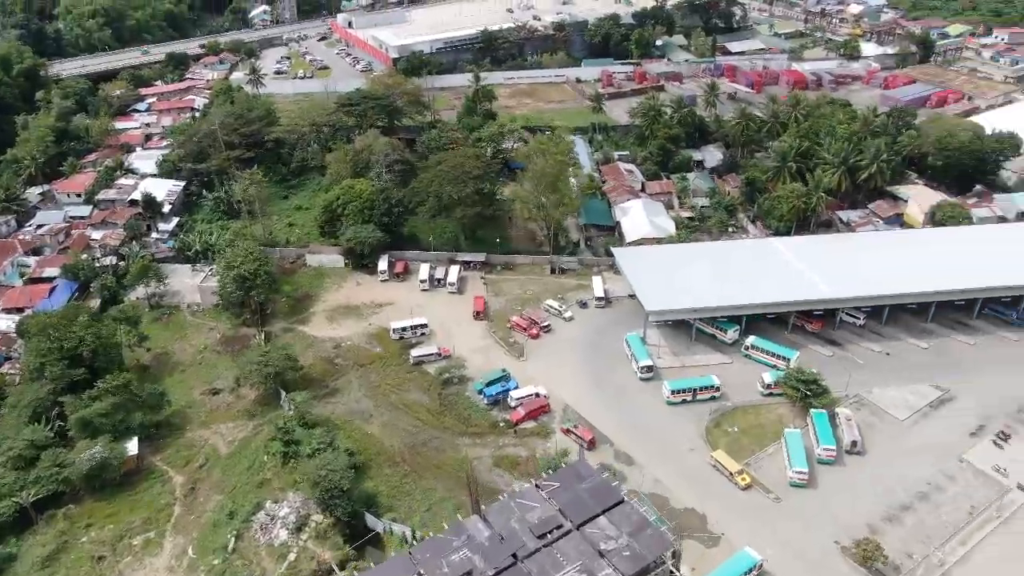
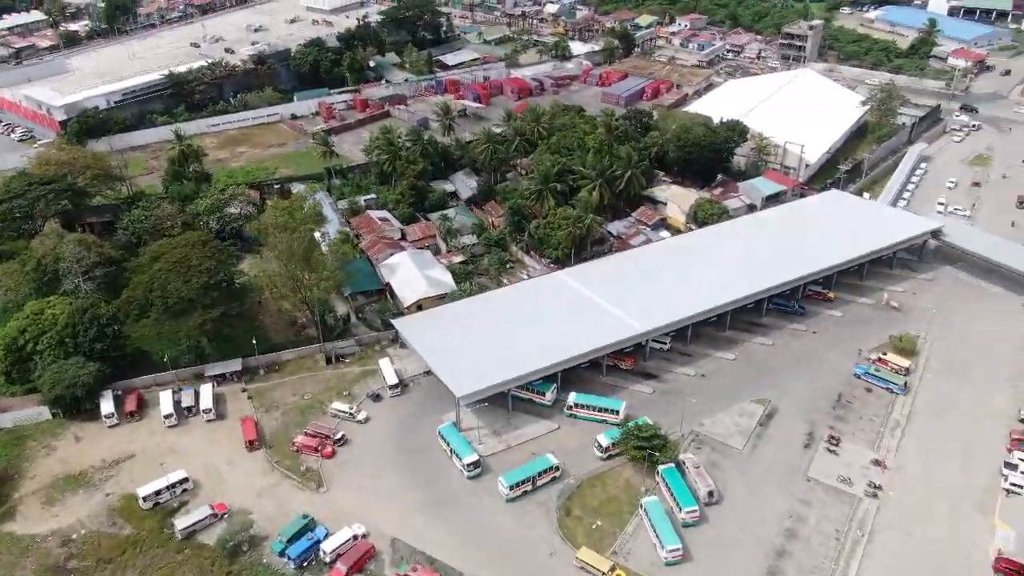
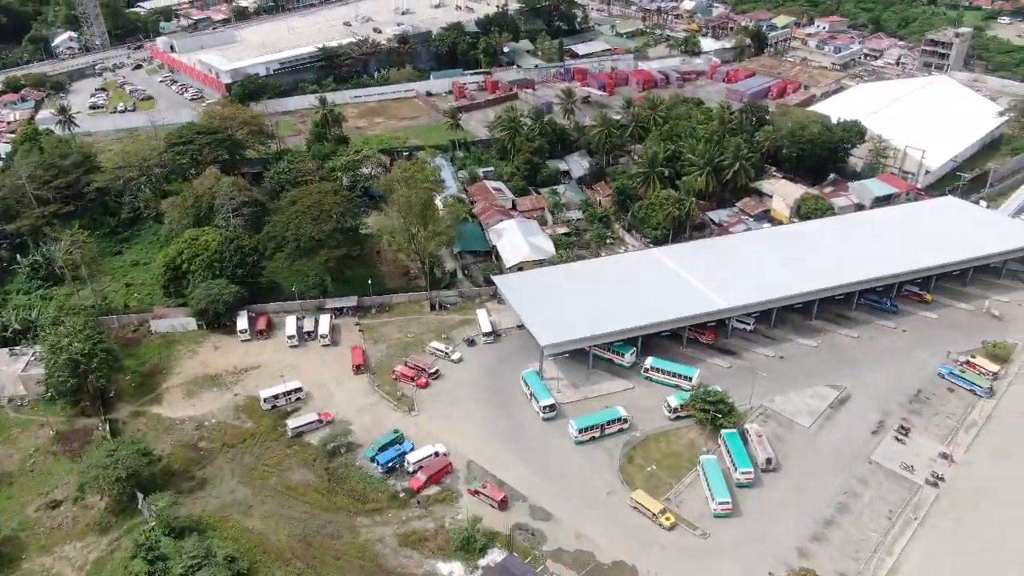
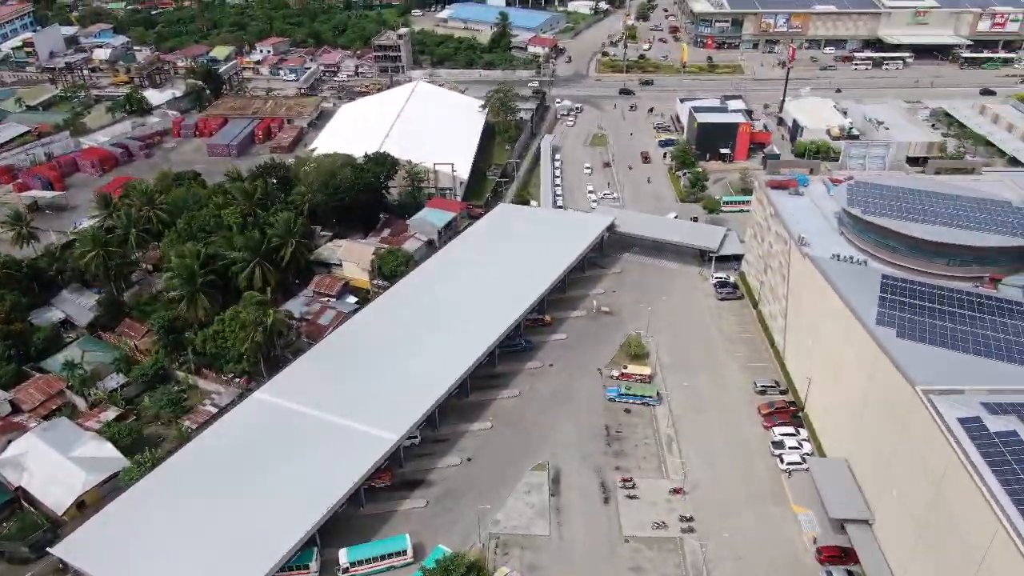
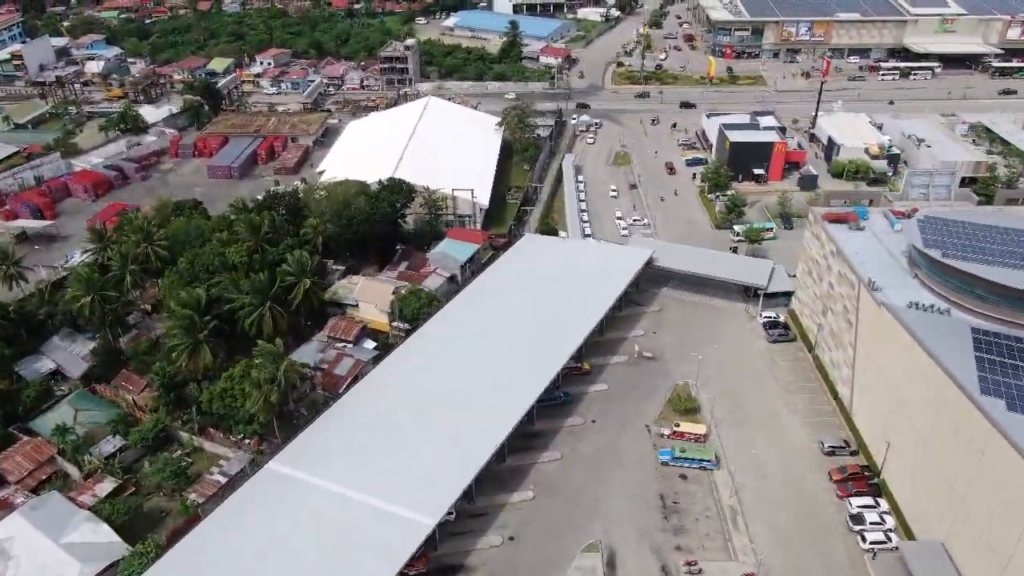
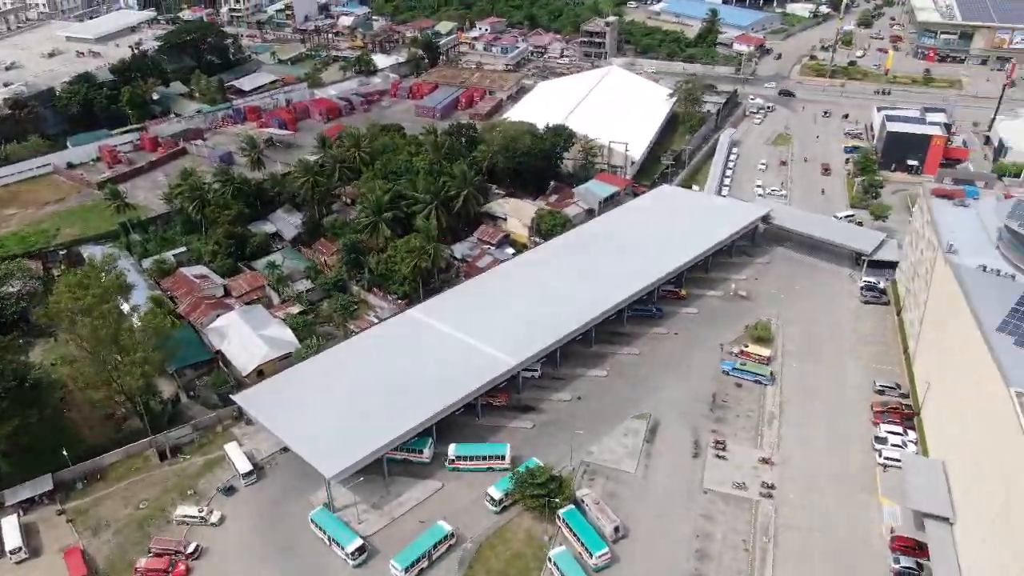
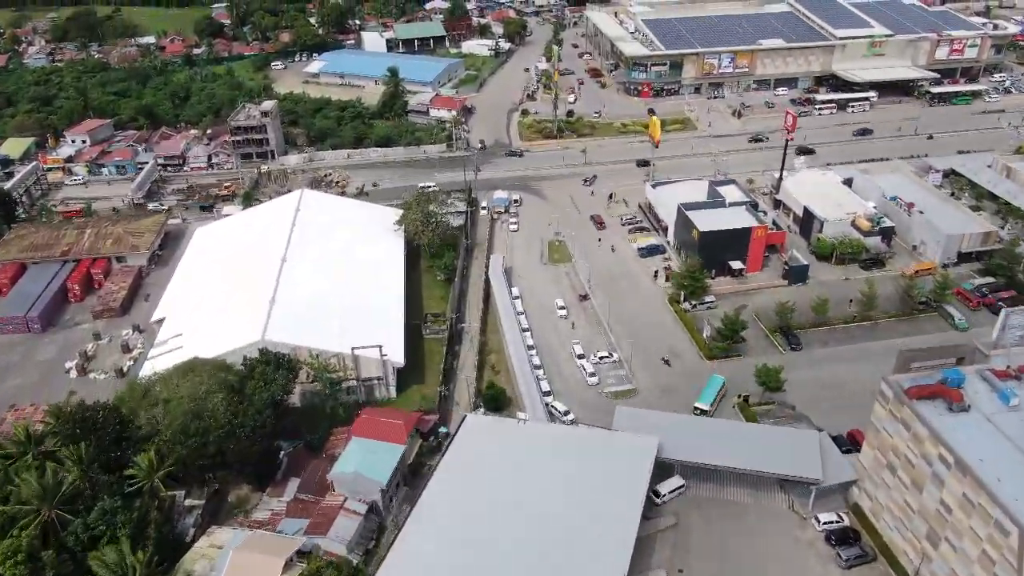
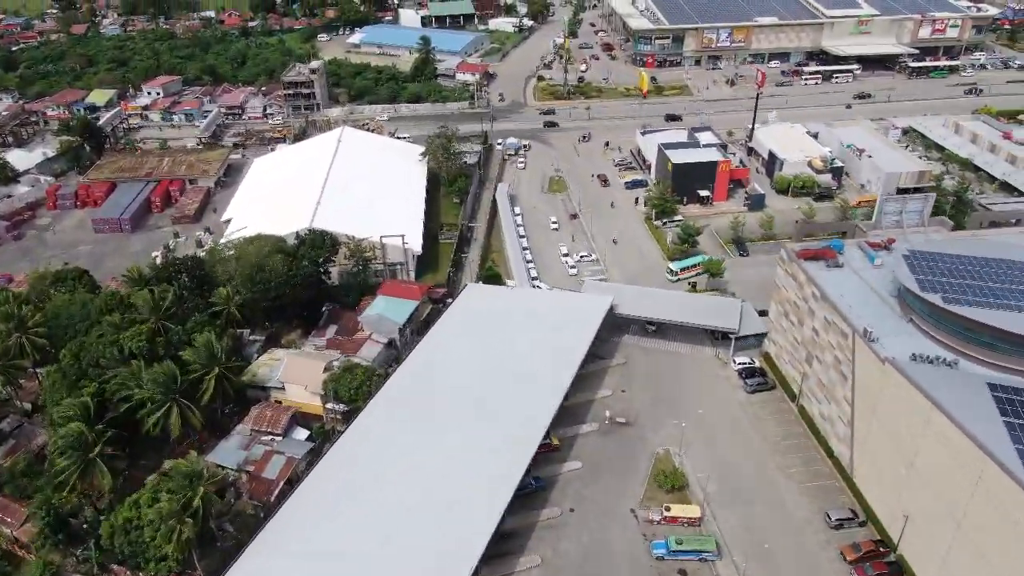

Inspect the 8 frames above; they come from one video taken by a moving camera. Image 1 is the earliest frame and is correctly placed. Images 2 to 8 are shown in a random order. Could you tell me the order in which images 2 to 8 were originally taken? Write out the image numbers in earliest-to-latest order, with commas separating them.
3, 2, 6, 4, 5, 8, 7
